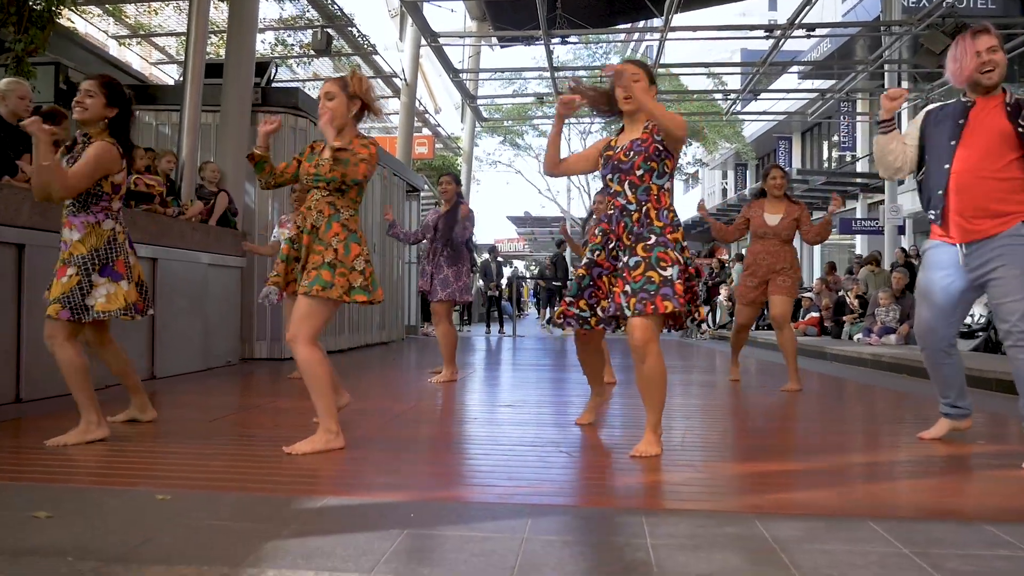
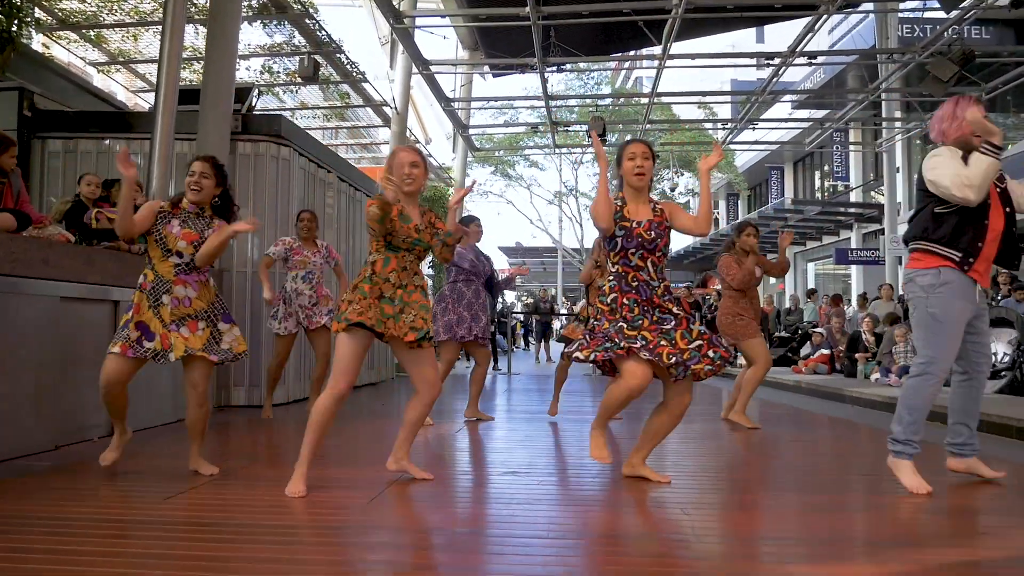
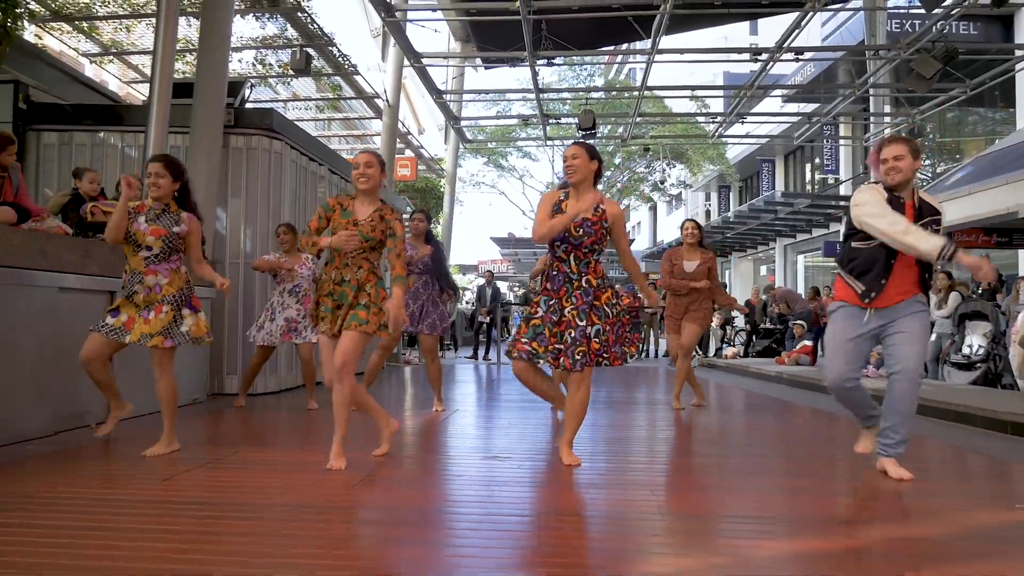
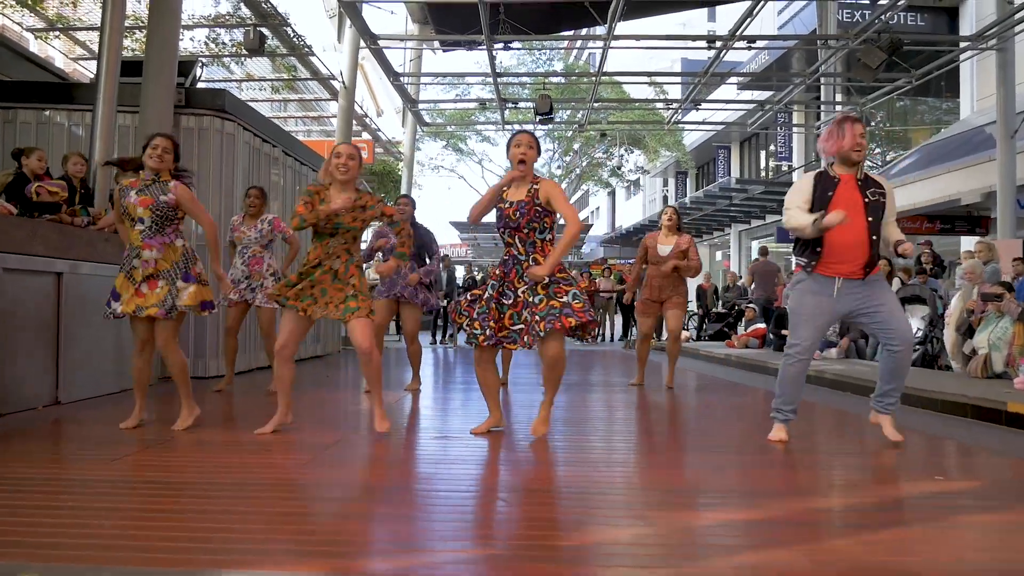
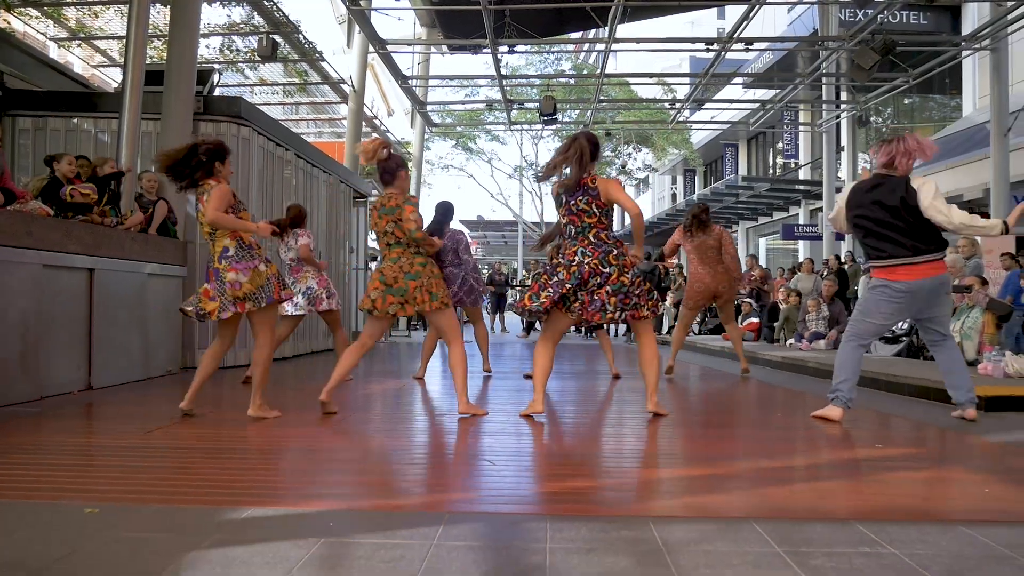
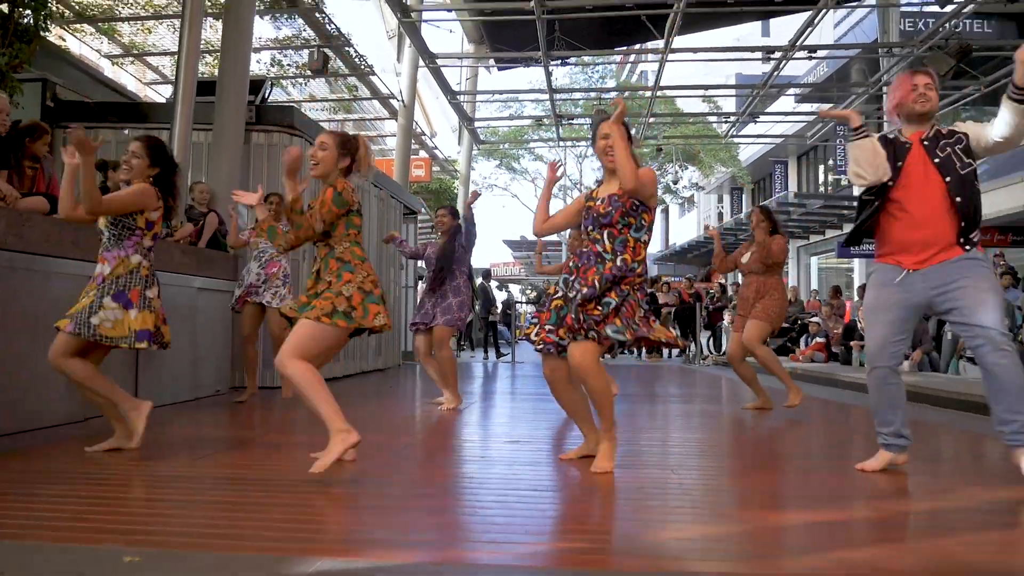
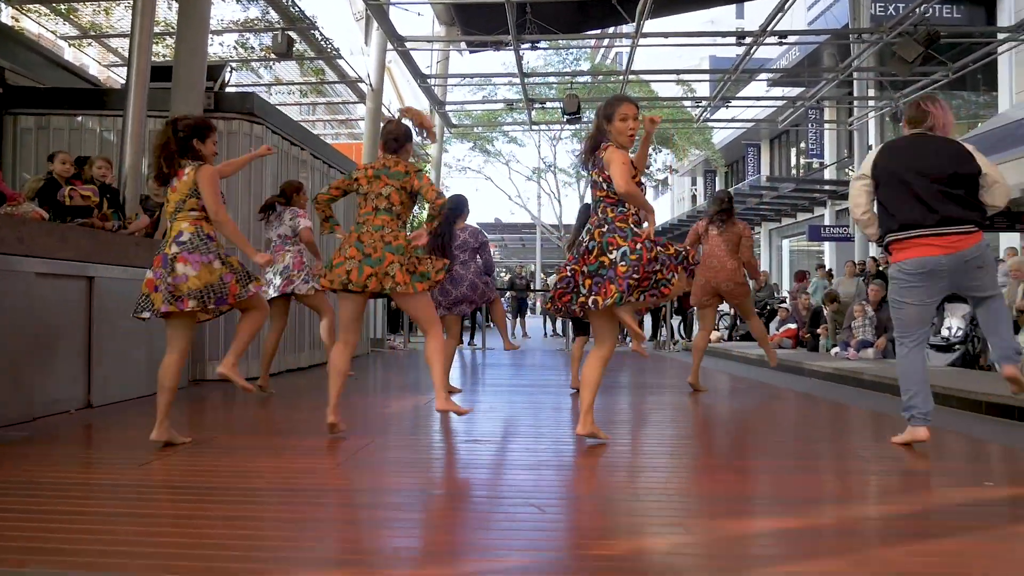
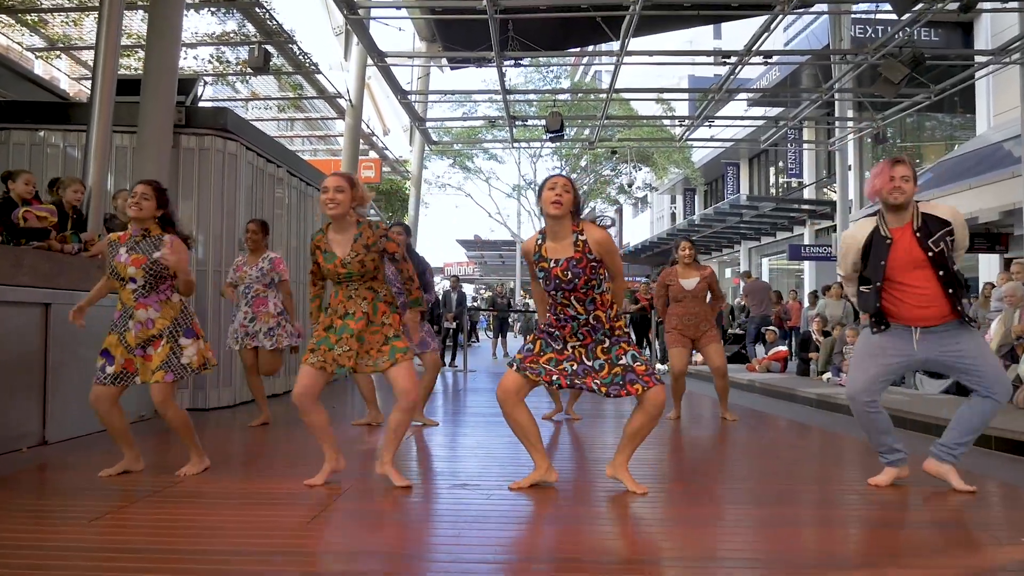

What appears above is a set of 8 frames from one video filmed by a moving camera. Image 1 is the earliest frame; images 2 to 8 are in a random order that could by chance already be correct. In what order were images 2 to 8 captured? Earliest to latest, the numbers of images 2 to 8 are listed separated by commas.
6, 2, 7, 5, 4, 8, 3
